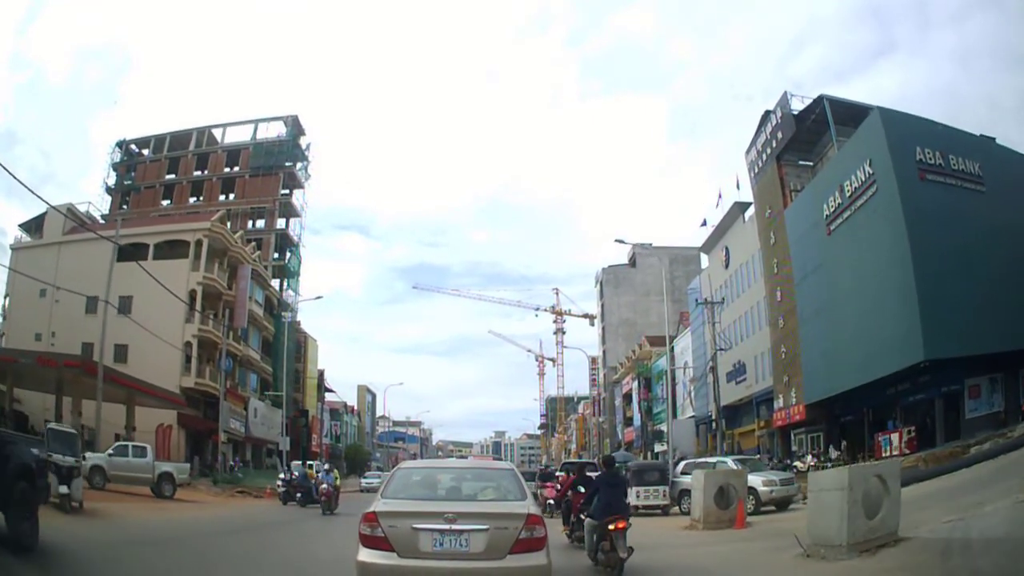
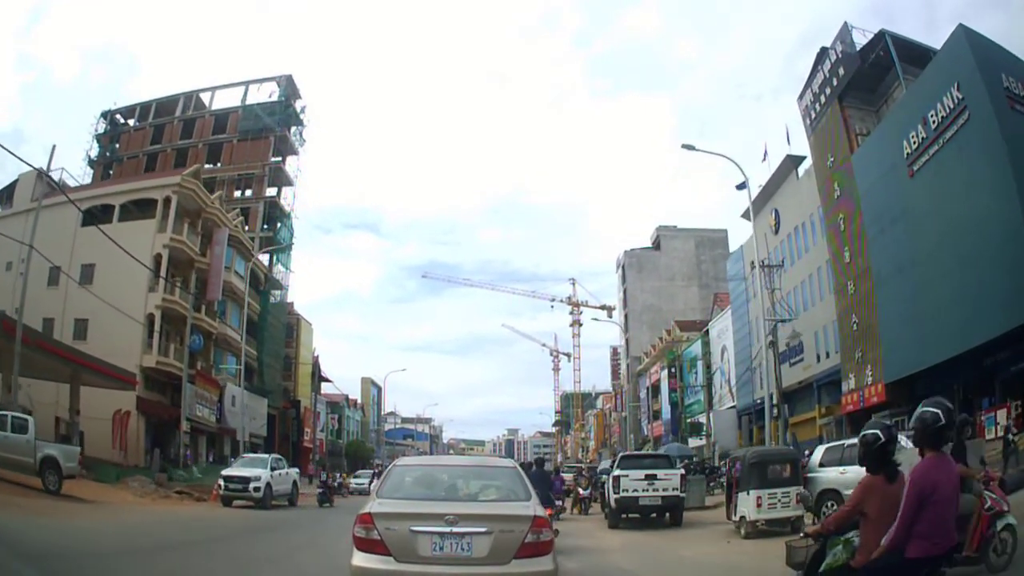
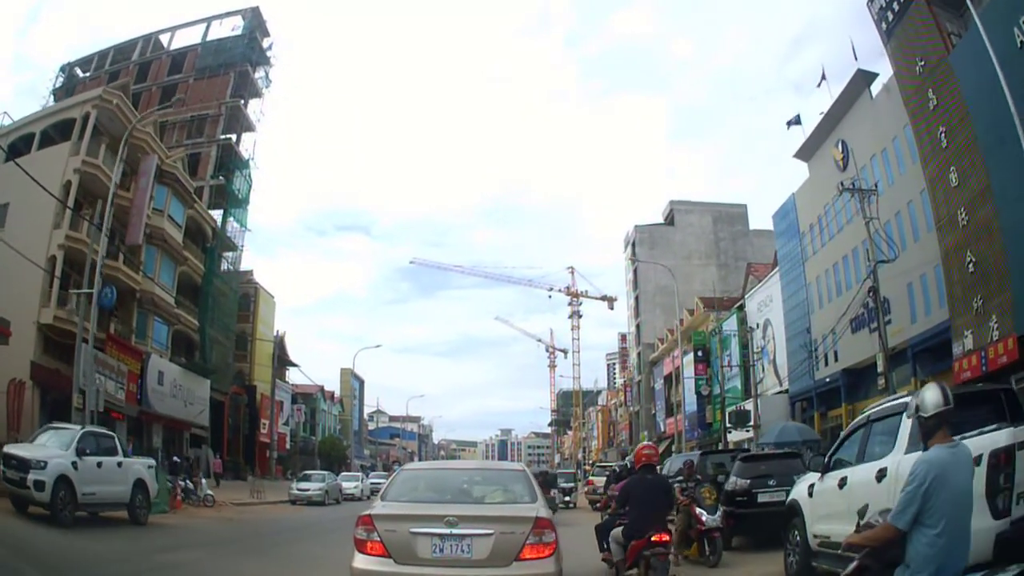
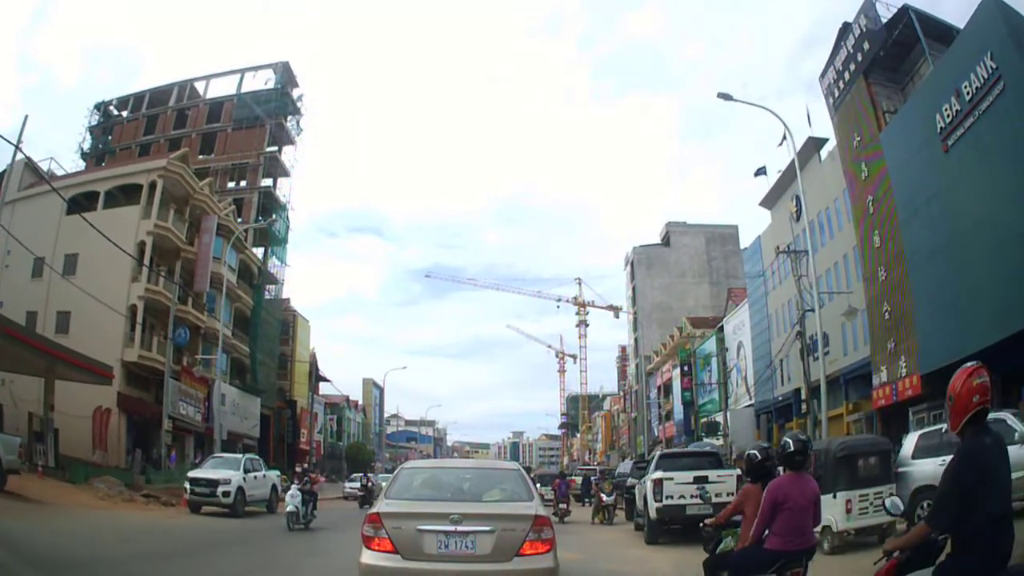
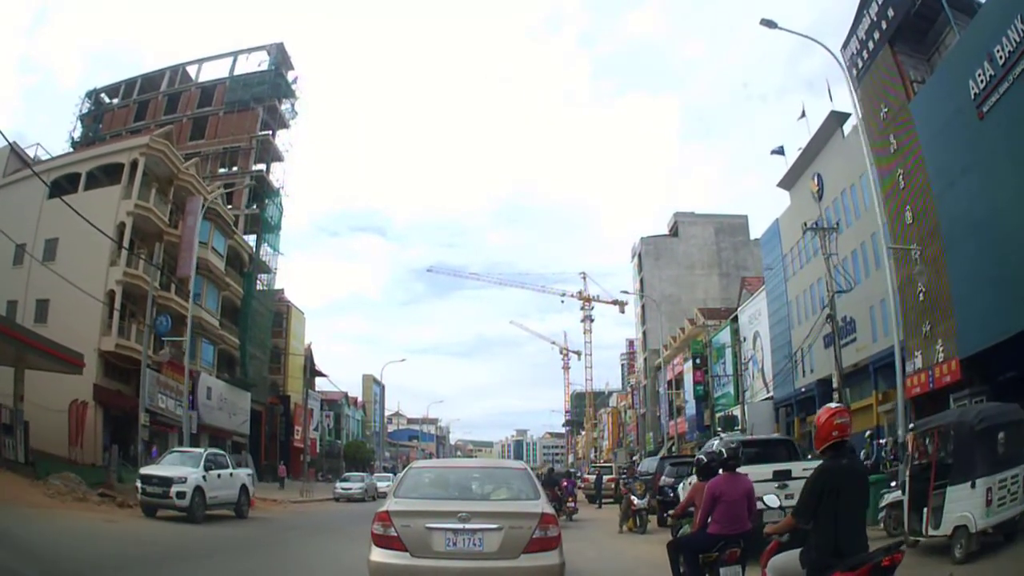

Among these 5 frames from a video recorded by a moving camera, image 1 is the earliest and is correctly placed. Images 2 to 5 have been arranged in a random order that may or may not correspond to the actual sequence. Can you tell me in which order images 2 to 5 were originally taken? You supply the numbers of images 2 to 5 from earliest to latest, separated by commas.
2, 4, 5, 3
